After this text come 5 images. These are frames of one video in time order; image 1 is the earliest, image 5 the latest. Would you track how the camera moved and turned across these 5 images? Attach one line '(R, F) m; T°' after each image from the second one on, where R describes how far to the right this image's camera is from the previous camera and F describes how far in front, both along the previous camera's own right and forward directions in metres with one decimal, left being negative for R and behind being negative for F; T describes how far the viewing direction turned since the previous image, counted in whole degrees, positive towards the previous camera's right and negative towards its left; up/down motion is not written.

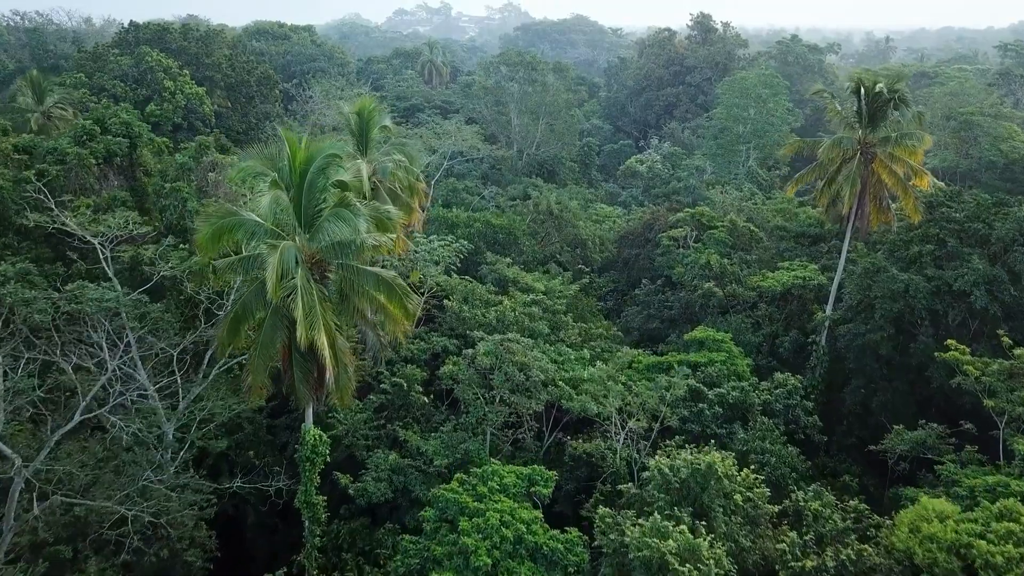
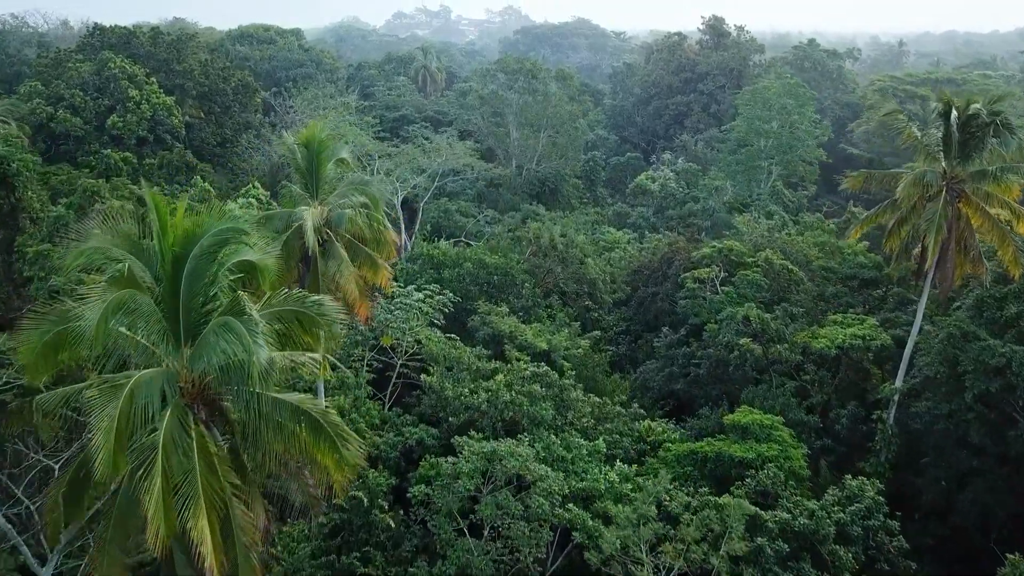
(+0.1, +2.7) m; 0°
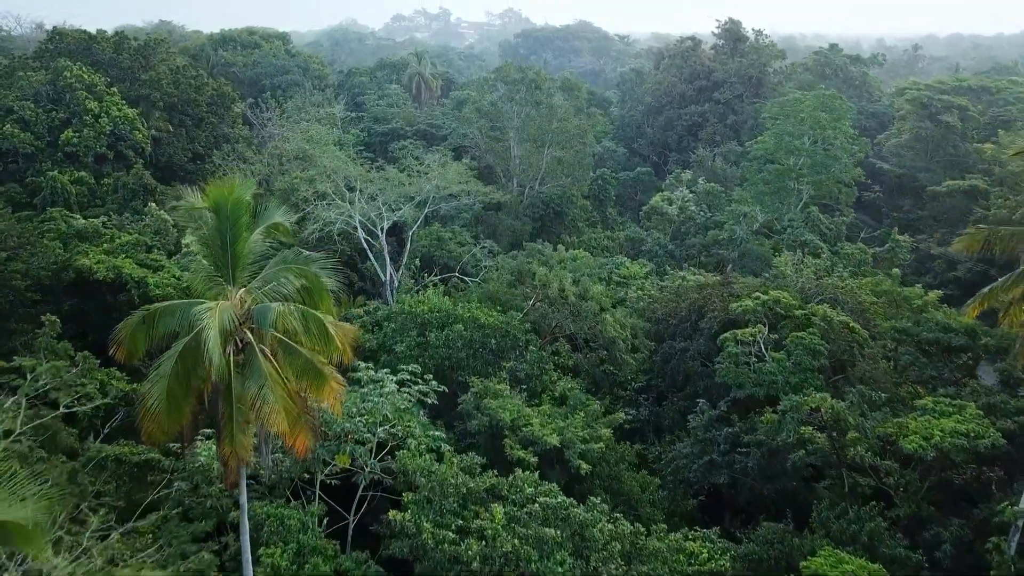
(0.0, +2.8) m; 0°
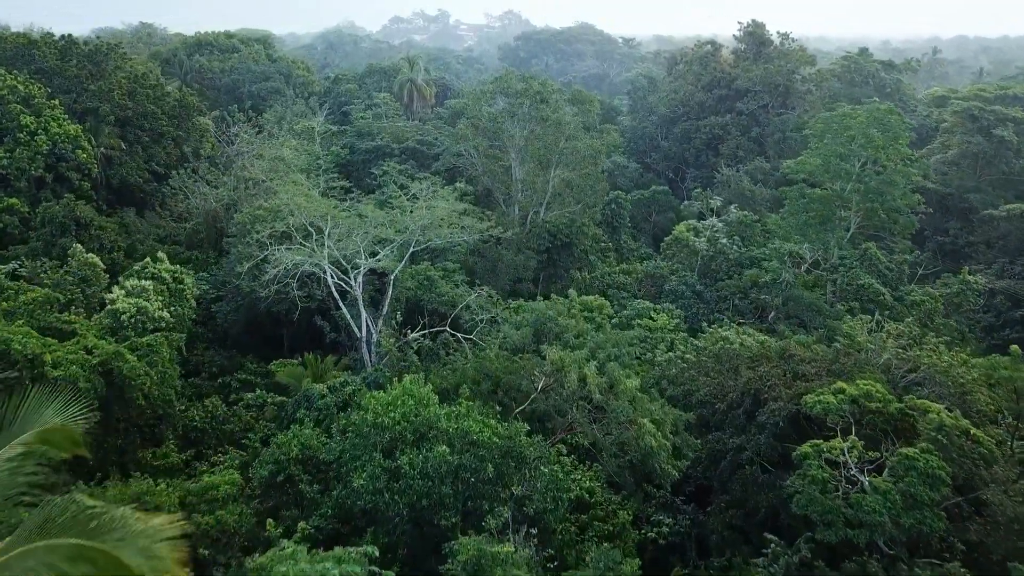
(-0.1, +3.3) m; 0°
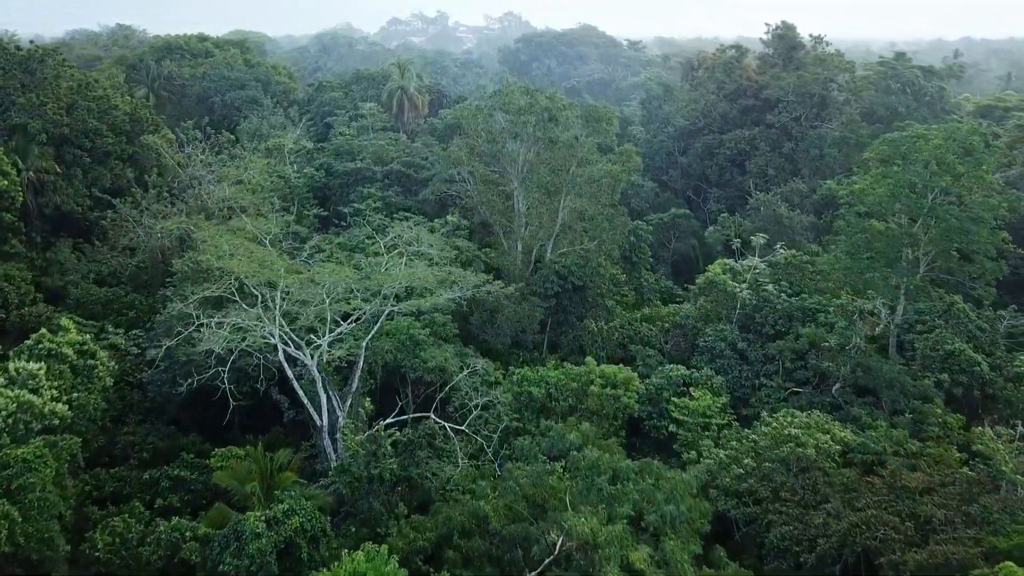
(-0.1, +3.5) m; 0°
